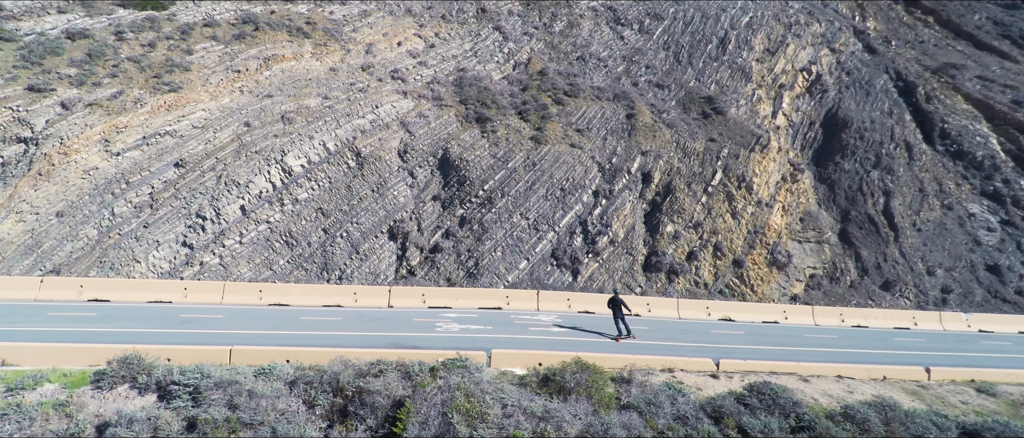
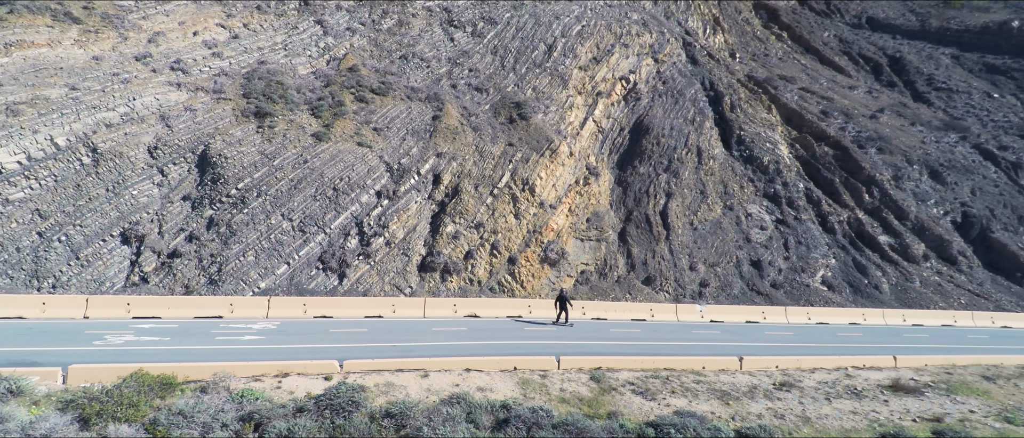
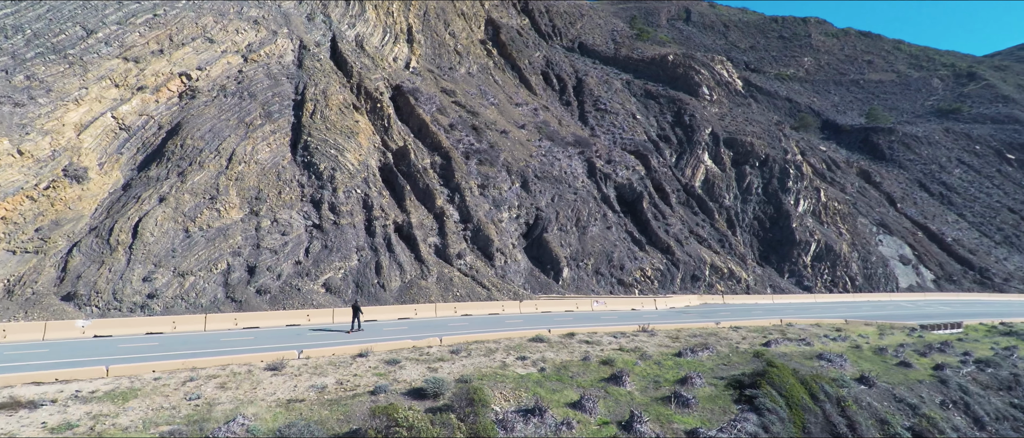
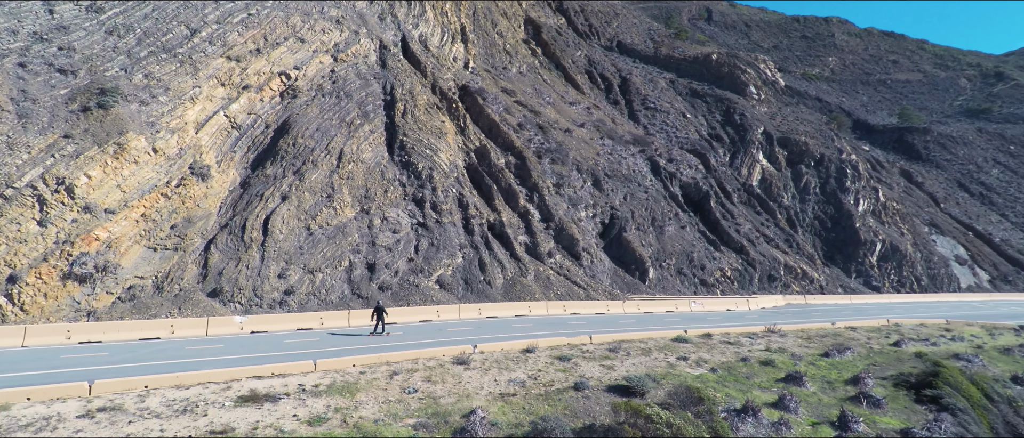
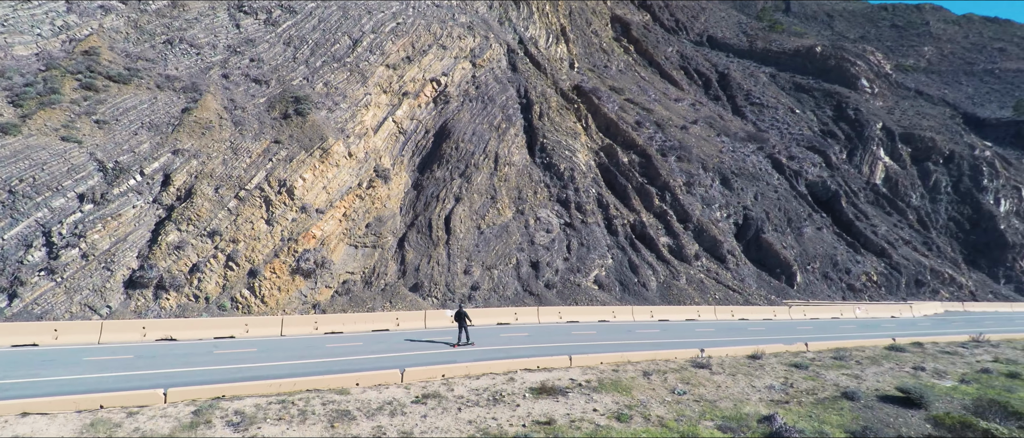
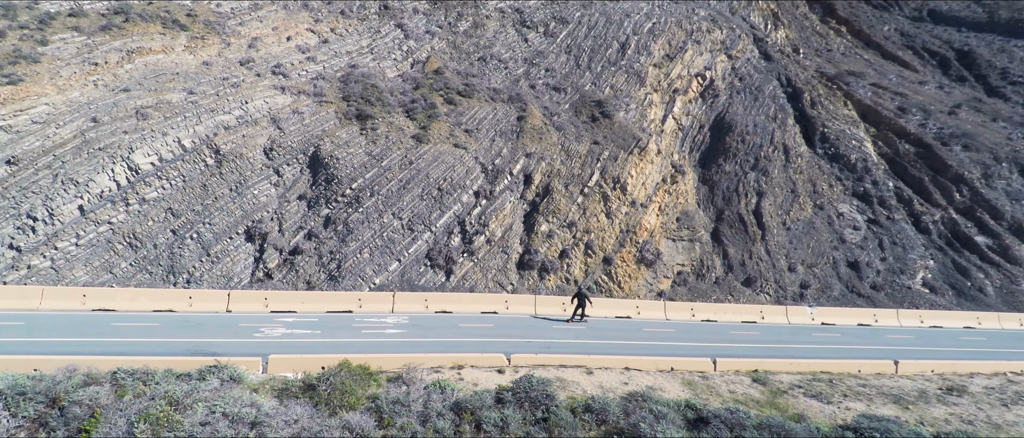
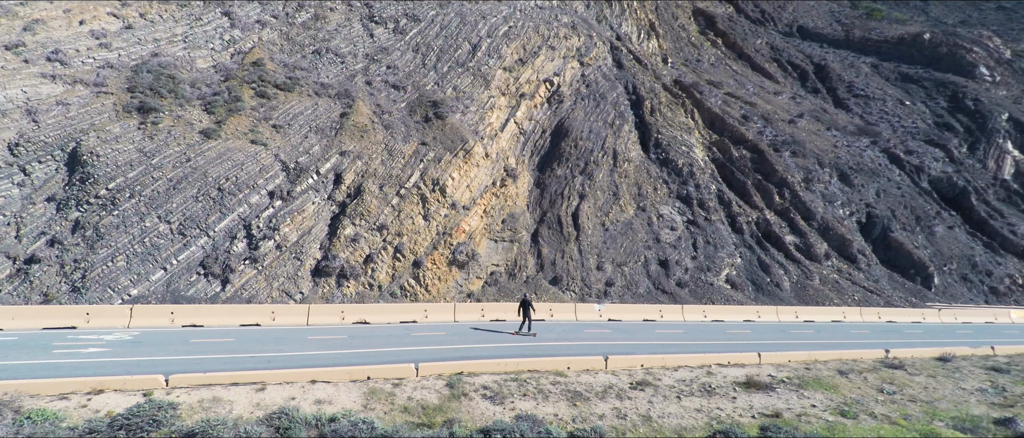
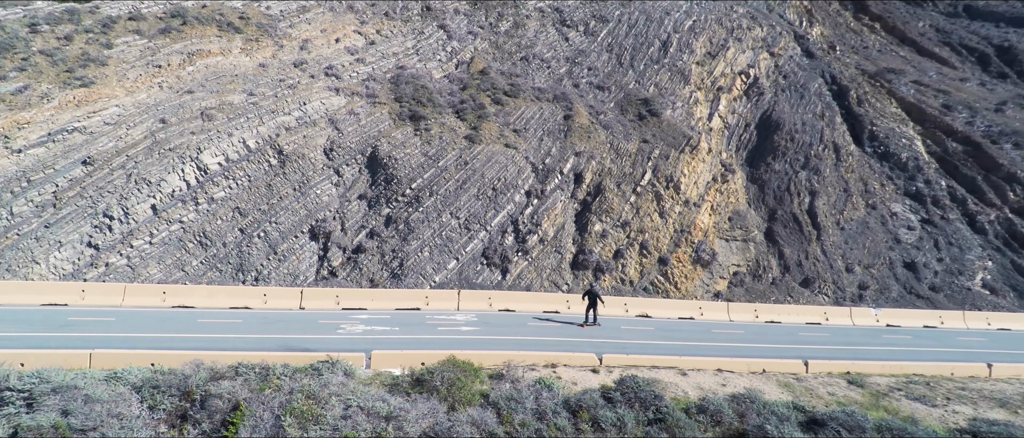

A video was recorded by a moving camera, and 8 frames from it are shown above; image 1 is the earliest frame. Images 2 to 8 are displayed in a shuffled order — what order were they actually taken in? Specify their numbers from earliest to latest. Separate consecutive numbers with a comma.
8, 6, 2, 7, 5, 4, 3
